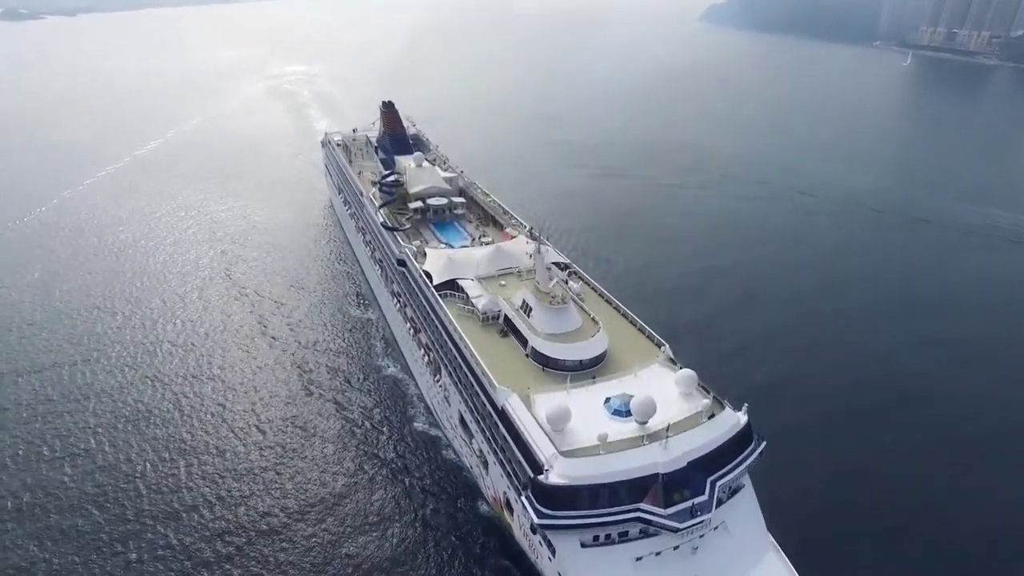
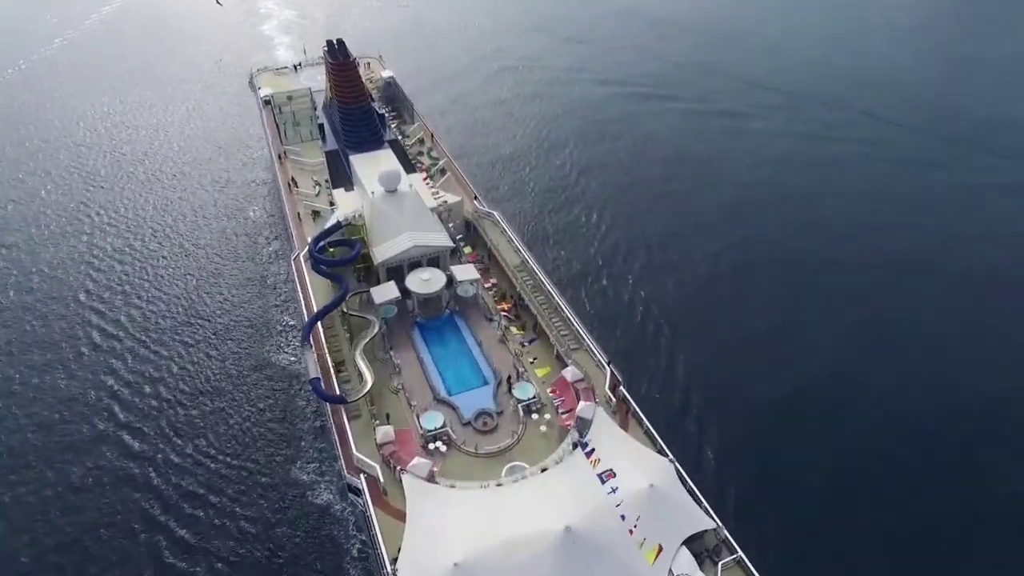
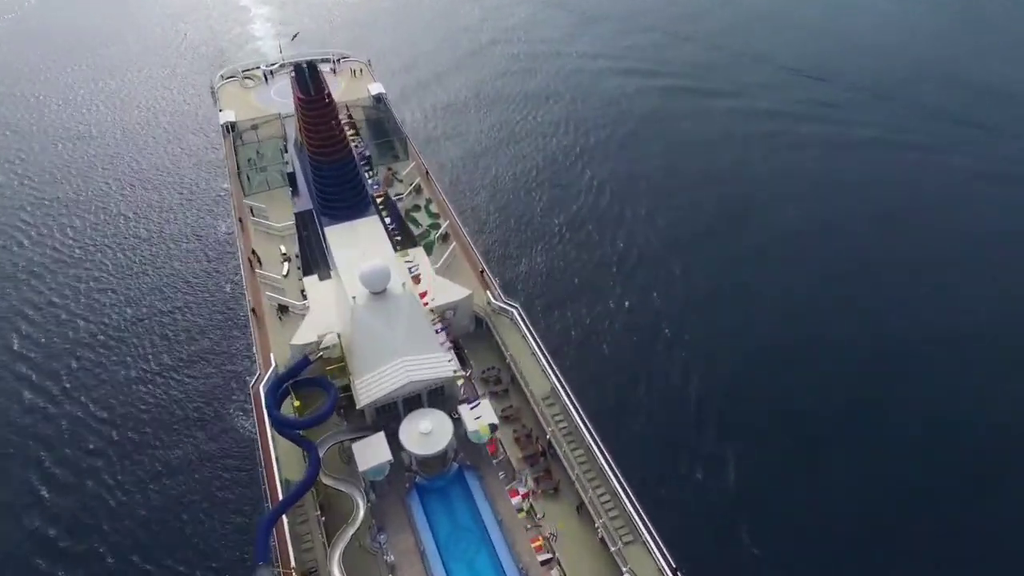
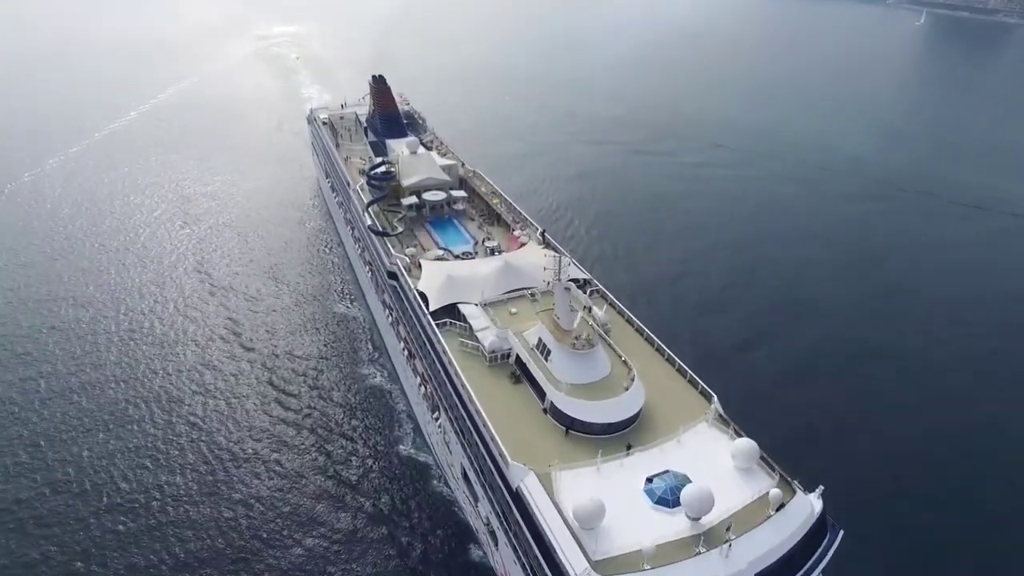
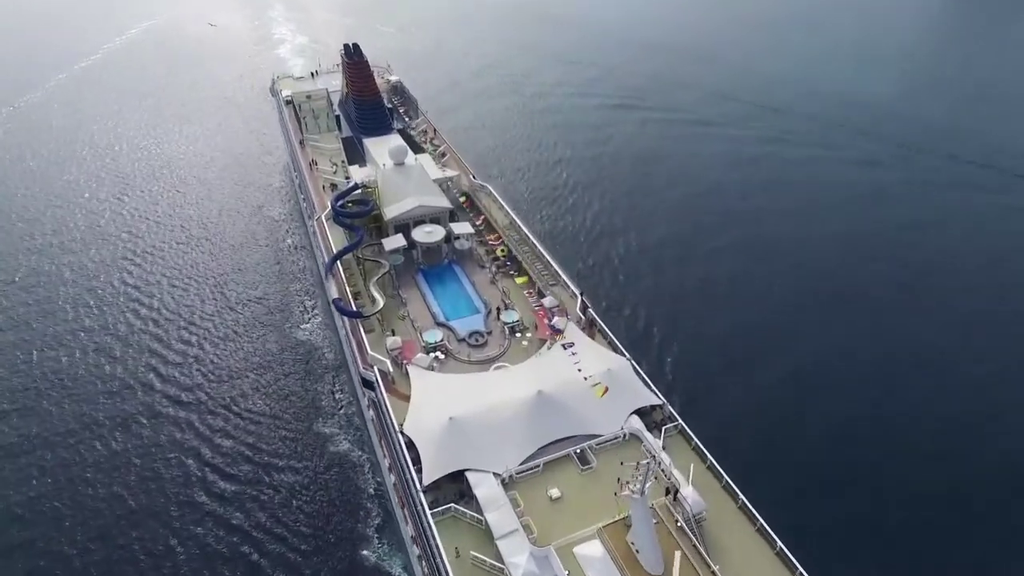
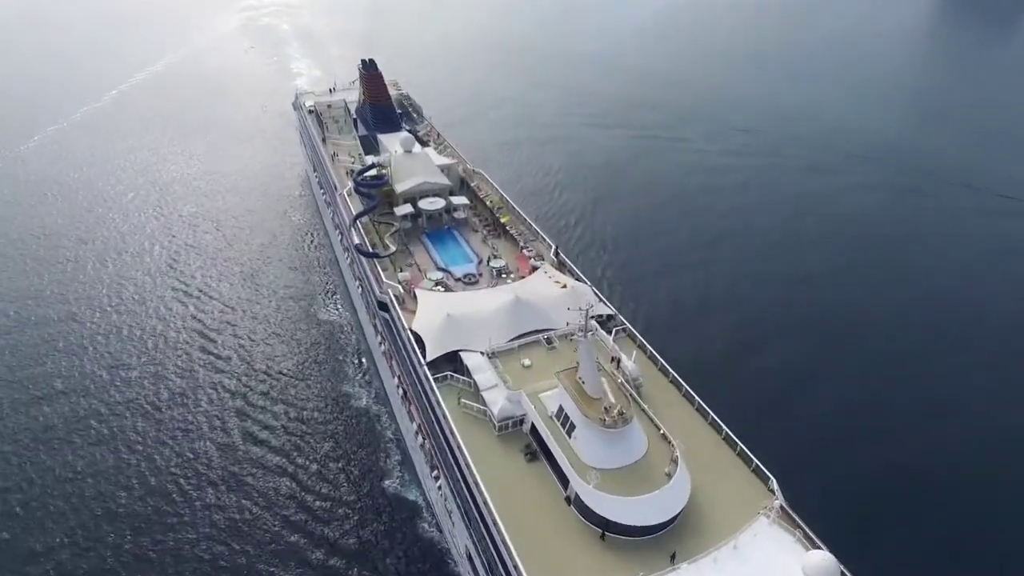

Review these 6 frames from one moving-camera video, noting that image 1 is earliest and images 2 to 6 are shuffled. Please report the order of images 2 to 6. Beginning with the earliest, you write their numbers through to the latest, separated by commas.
4, 6, 5, 2, 3
